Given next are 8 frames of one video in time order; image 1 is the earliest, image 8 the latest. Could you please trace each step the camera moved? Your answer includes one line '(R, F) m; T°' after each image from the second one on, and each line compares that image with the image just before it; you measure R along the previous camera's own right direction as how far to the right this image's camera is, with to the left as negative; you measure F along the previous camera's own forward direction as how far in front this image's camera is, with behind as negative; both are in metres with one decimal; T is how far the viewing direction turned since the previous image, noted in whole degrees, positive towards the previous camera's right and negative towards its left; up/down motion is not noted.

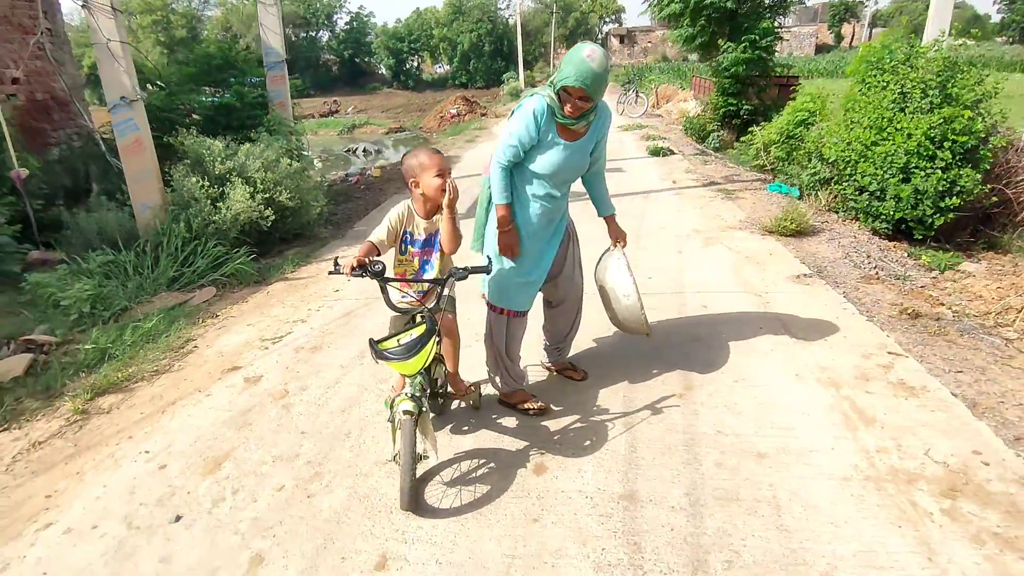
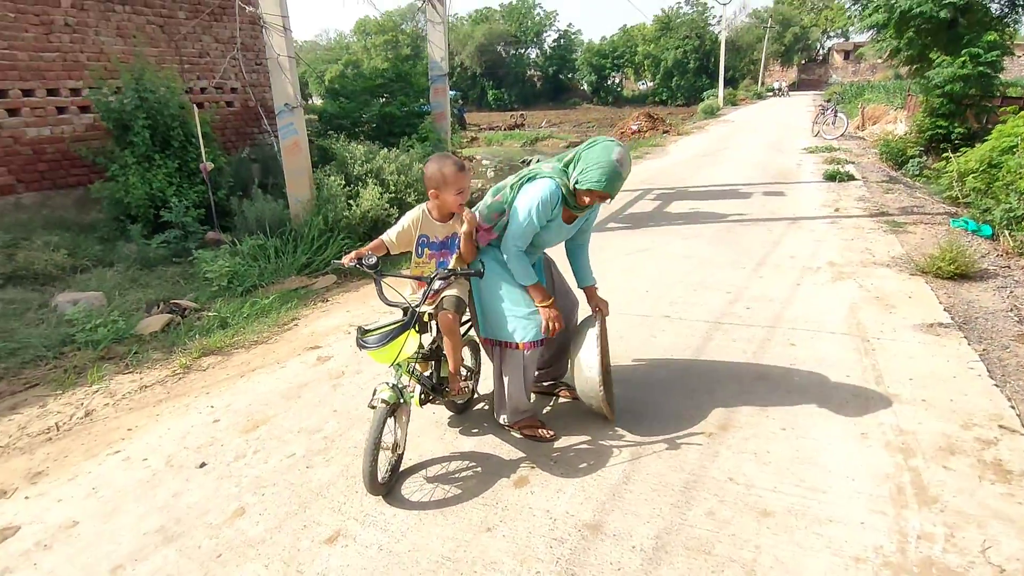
(+0.8, +0.1) m; -16°
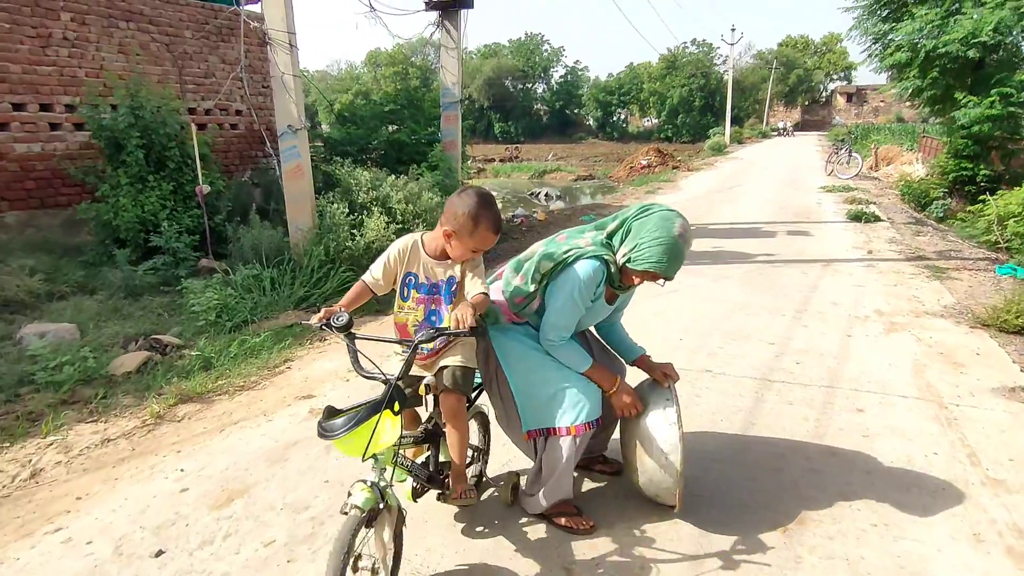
(-0.1, +0.5) m; 0°
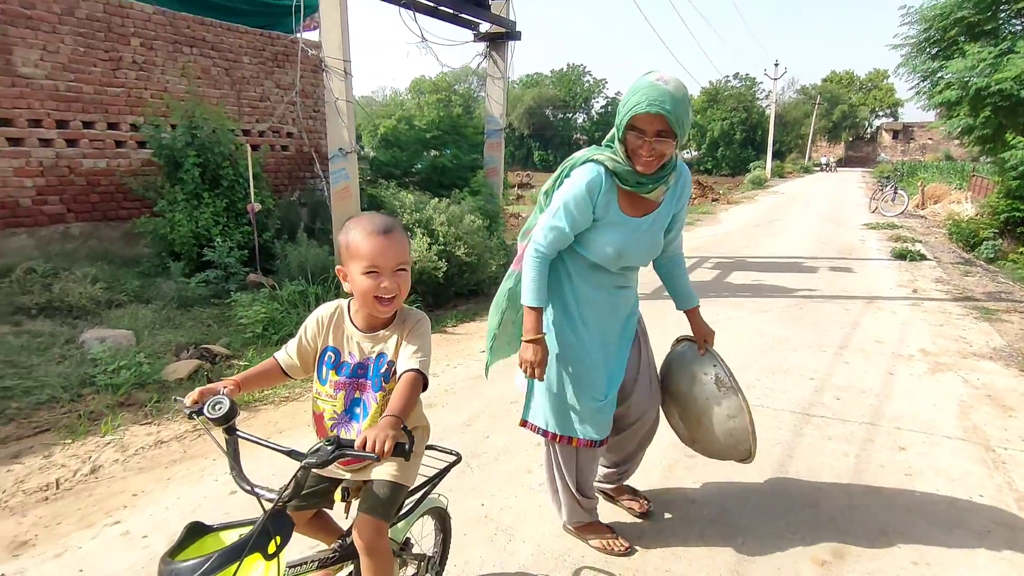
(0.0, -0.1) m; -3°
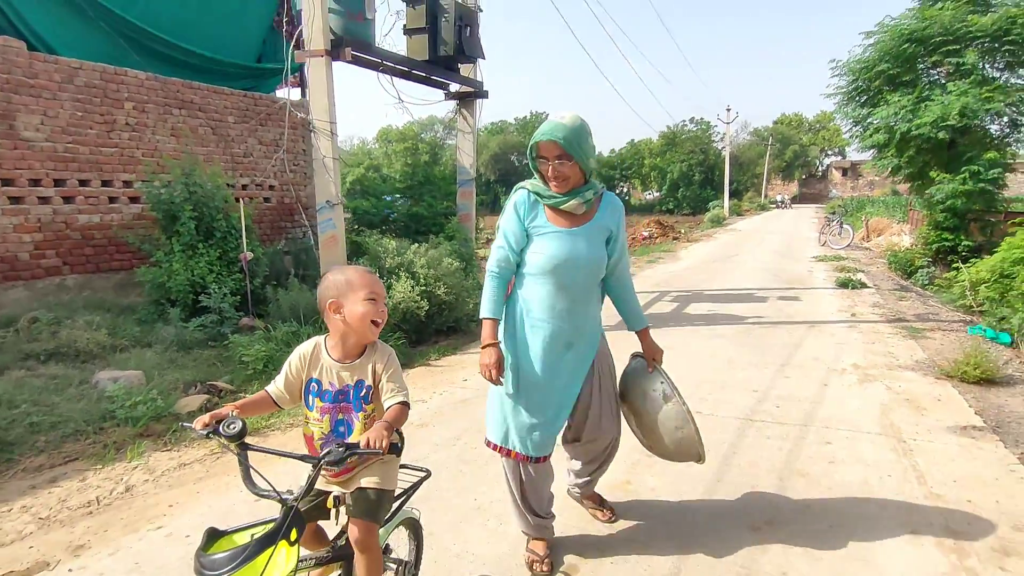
(-0.1, -0.6) m; +3°
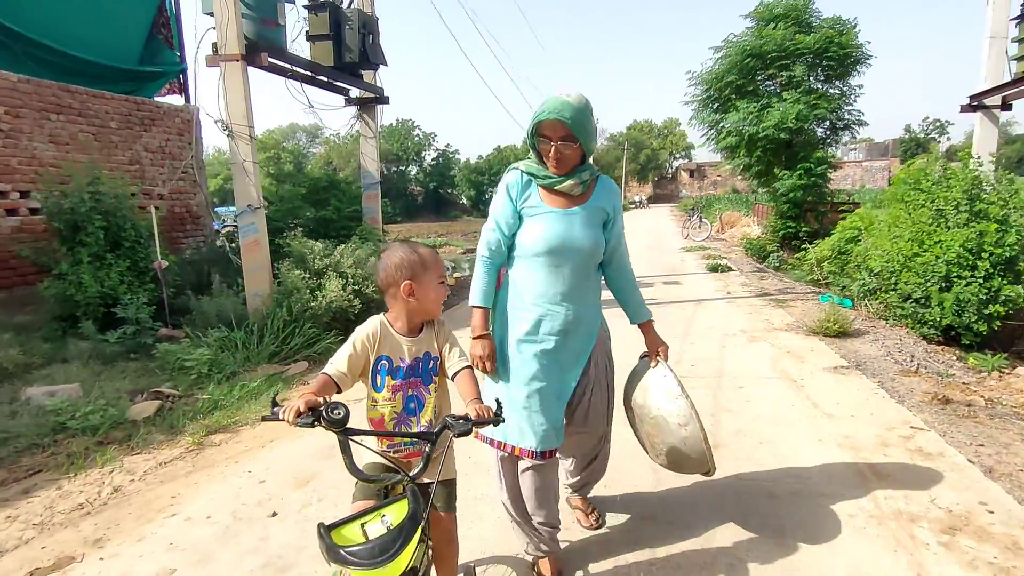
(-0.6, -0.4) m; +12°
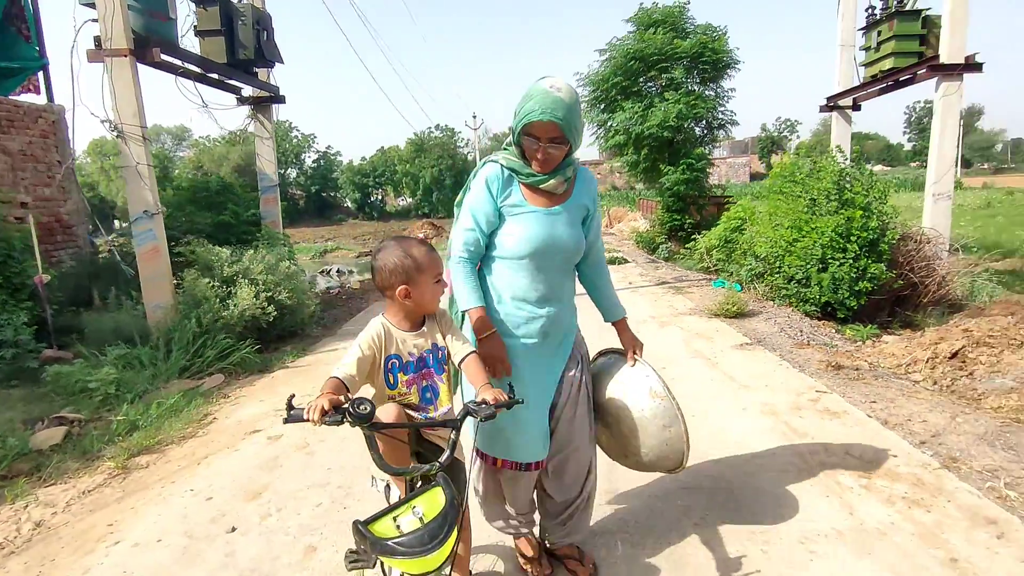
(-0.3, -0.1) m; +10°
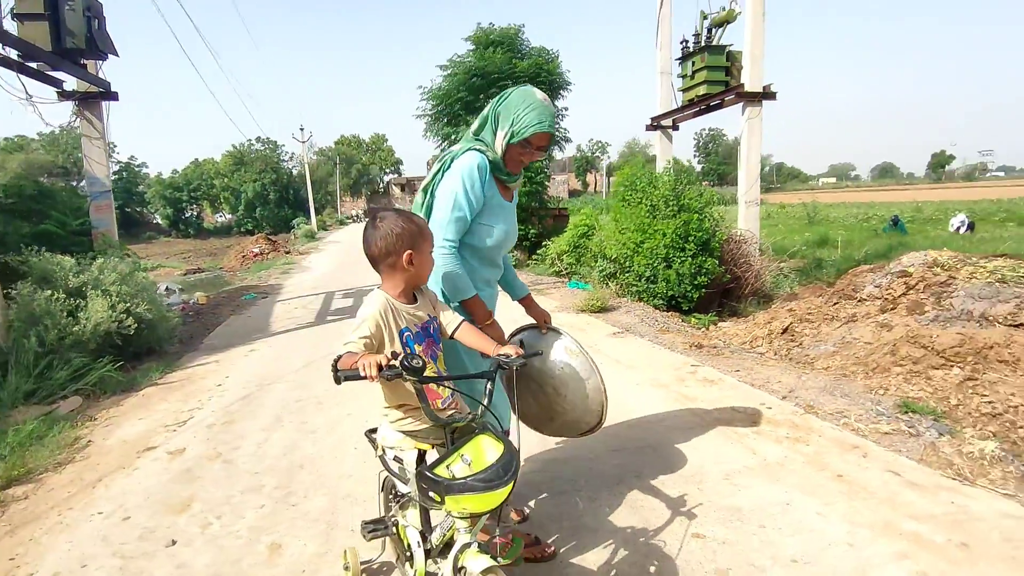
(-0.6, -0.1) m; +15°
